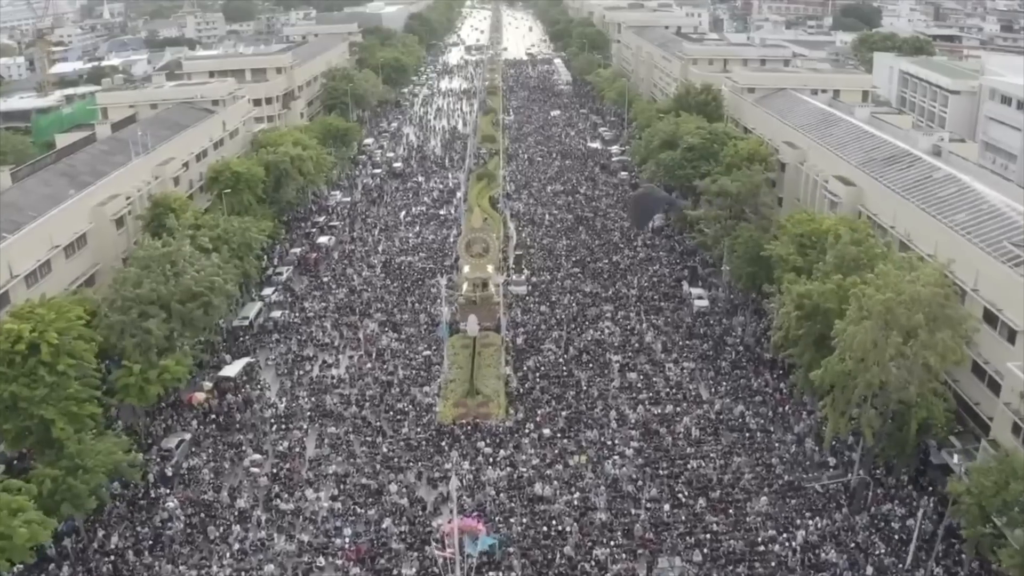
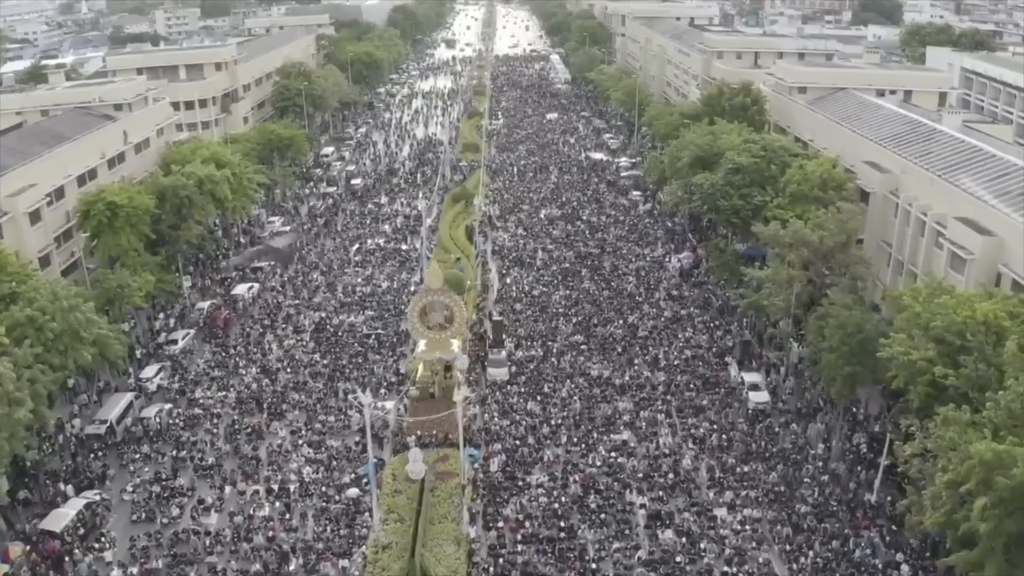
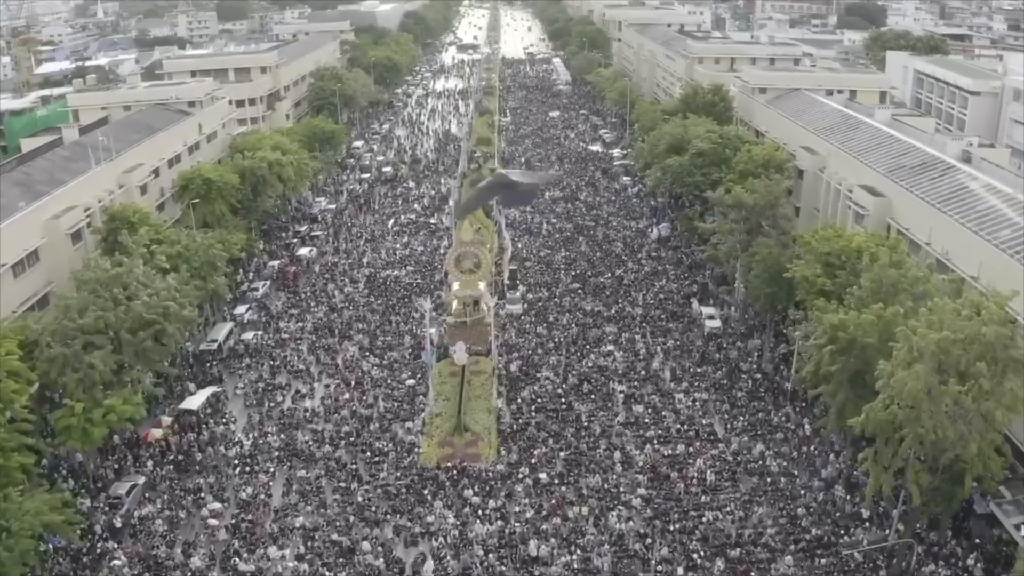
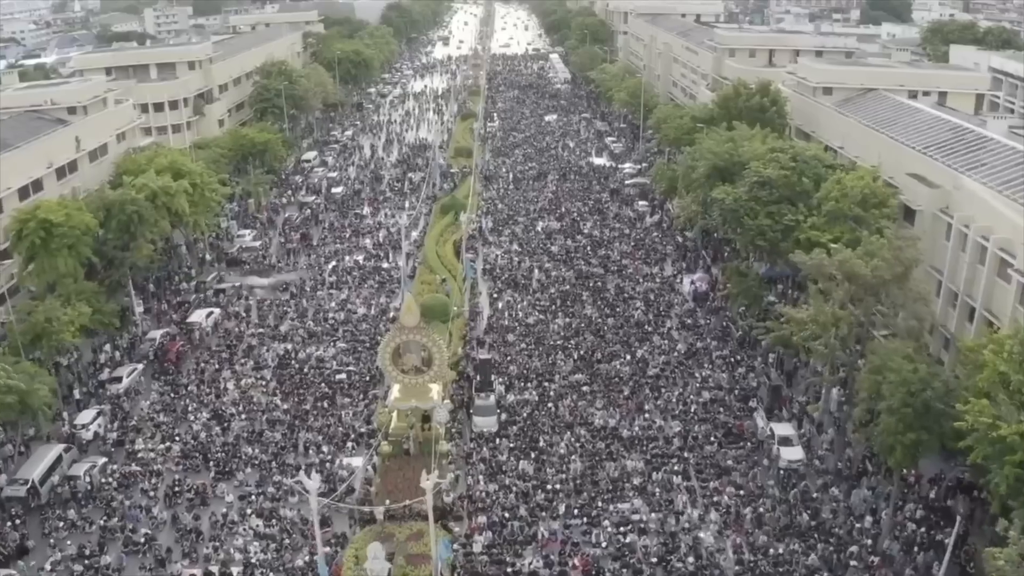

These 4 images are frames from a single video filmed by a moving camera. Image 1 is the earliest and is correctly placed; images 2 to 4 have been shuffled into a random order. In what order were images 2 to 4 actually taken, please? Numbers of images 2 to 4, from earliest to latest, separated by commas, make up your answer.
3, 2, 4
